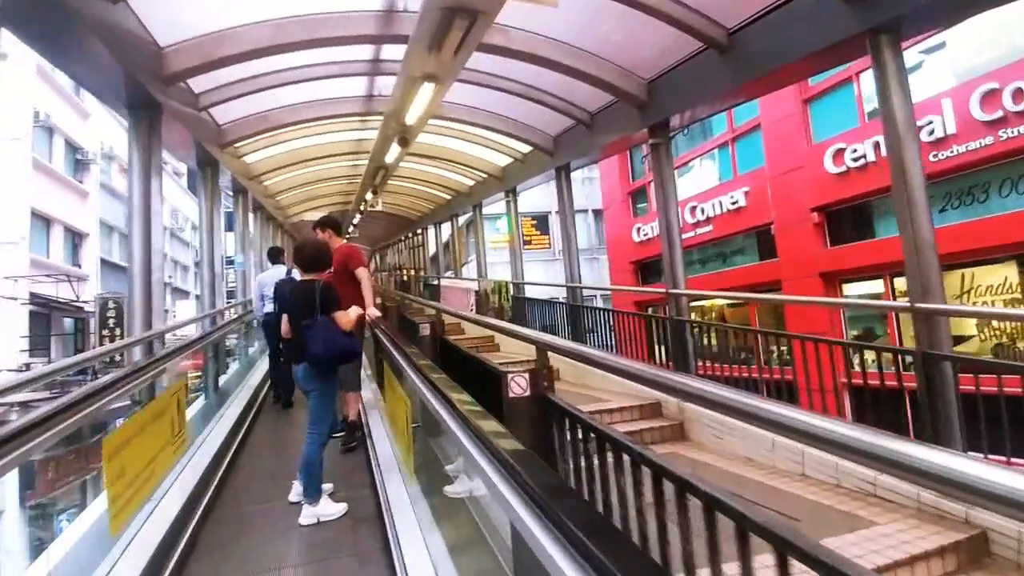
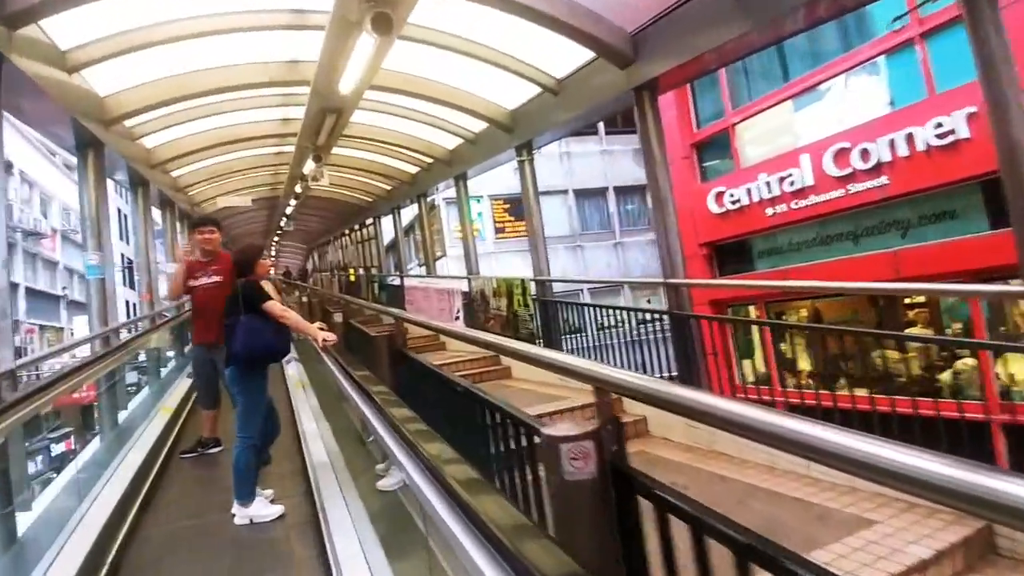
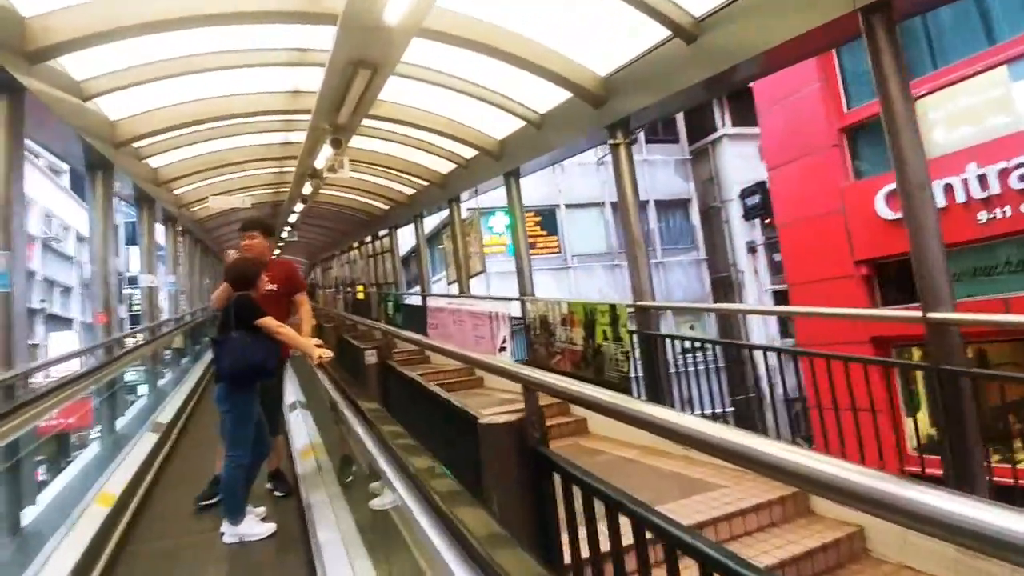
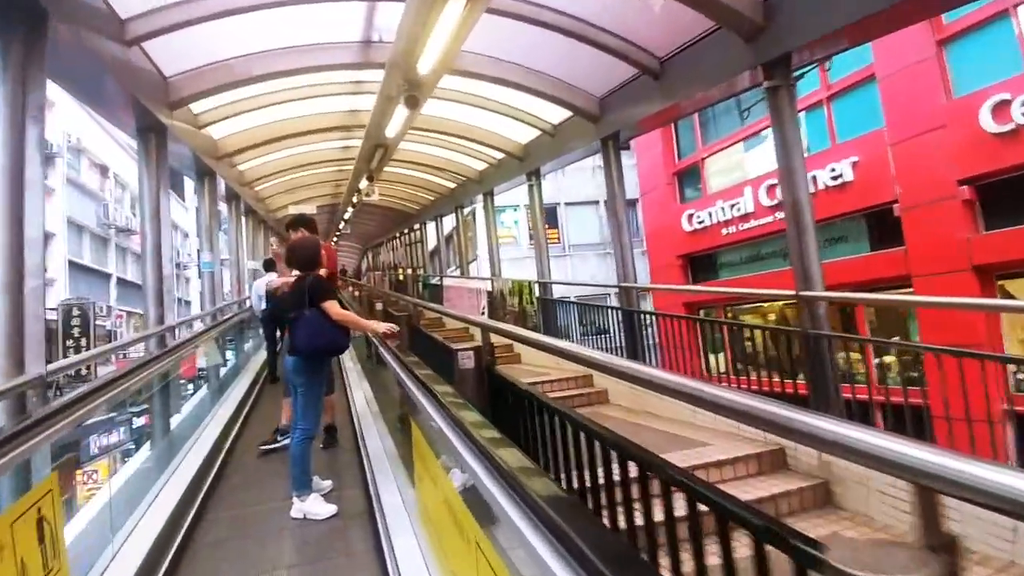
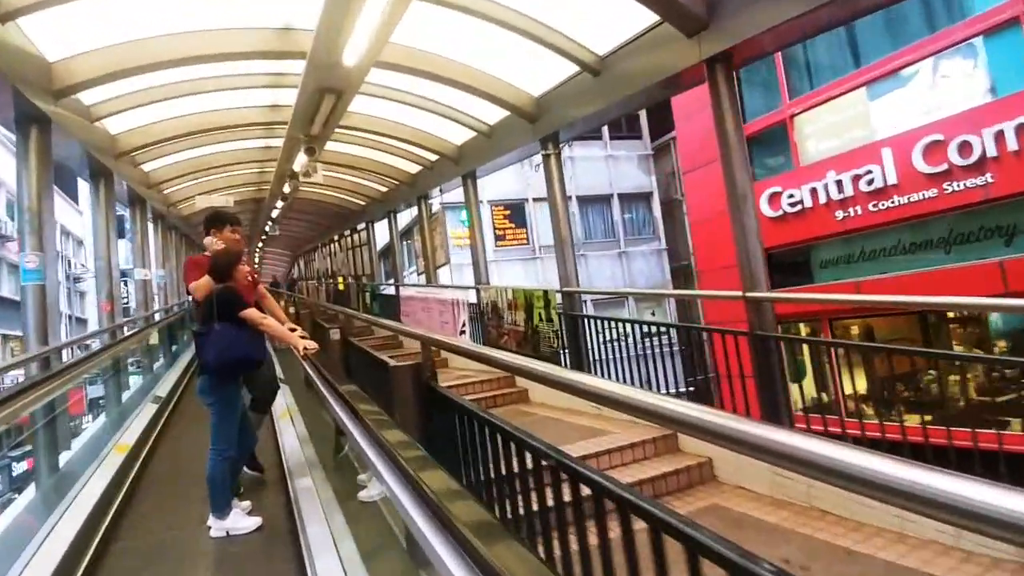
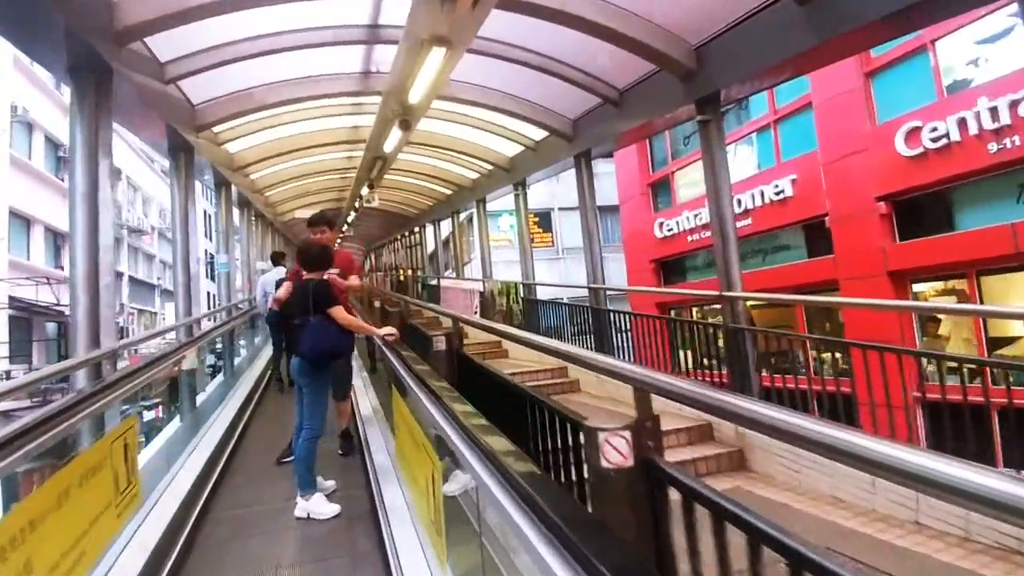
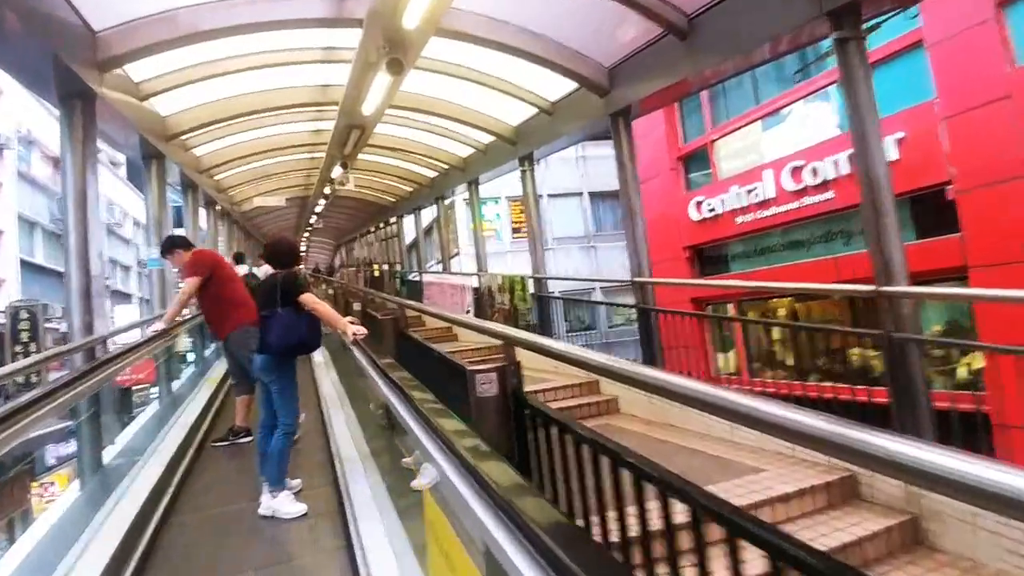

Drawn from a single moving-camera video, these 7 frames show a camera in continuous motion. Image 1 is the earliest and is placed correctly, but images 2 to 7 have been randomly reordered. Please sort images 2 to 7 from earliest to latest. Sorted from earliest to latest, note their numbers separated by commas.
6, 4, 7, 2, 5, 3
